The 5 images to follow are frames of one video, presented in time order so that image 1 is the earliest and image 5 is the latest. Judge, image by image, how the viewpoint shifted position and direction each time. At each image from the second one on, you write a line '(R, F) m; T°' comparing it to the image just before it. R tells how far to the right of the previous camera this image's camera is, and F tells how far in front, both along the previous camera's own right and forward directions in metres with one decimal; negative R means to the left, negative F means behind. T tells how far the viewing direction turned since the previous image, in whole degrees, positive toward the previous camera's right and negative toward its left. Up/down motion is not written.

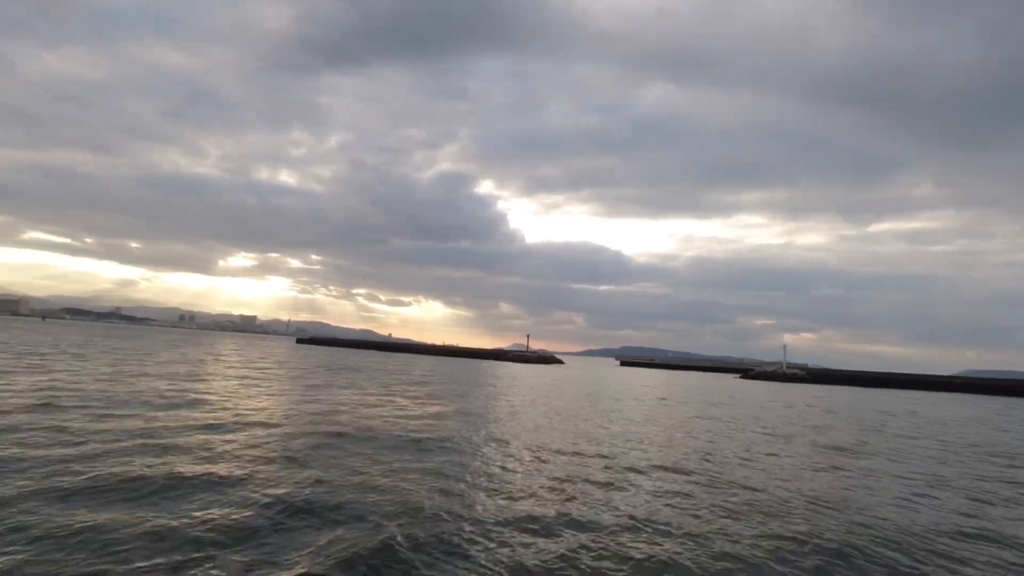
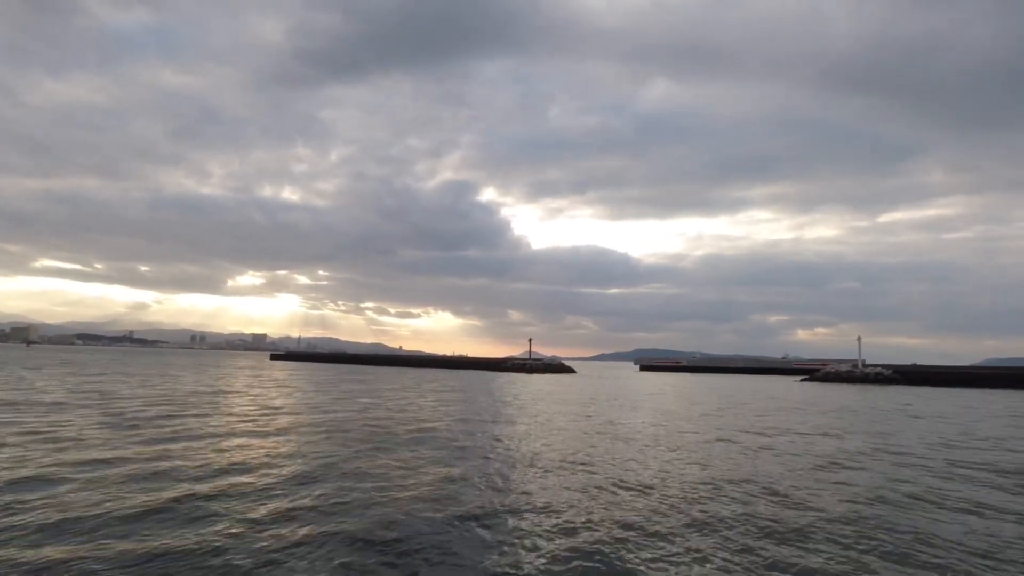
(+0.4, +5.0) m; -1°
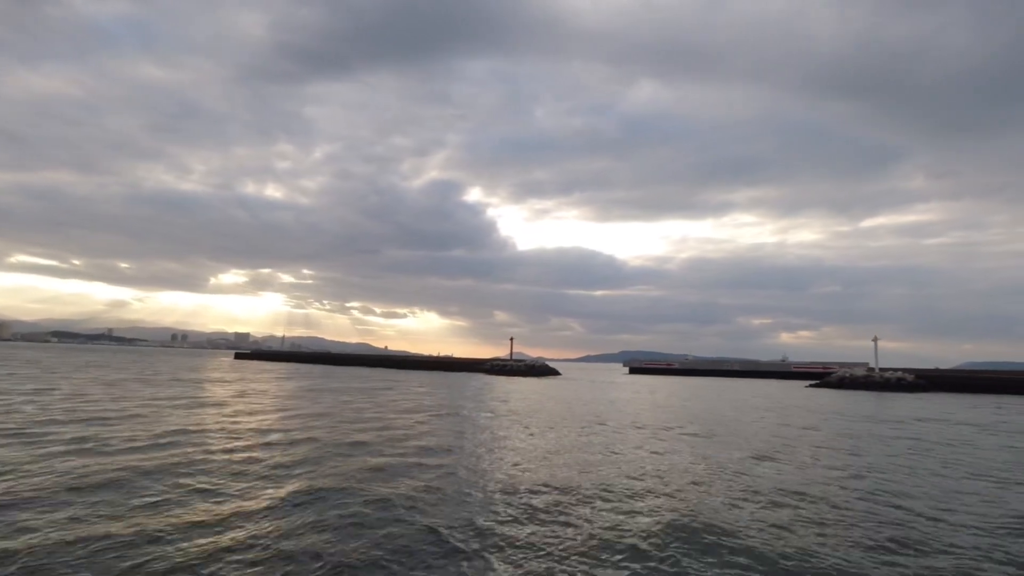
(+0.2, +2.1) m; +1°
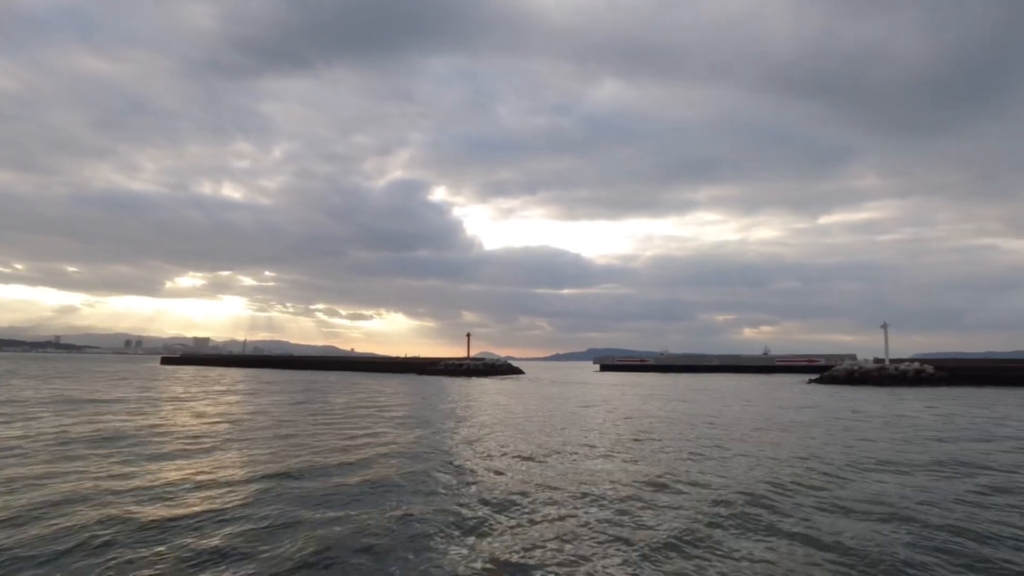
(+0.4, +2.8) m; +3°
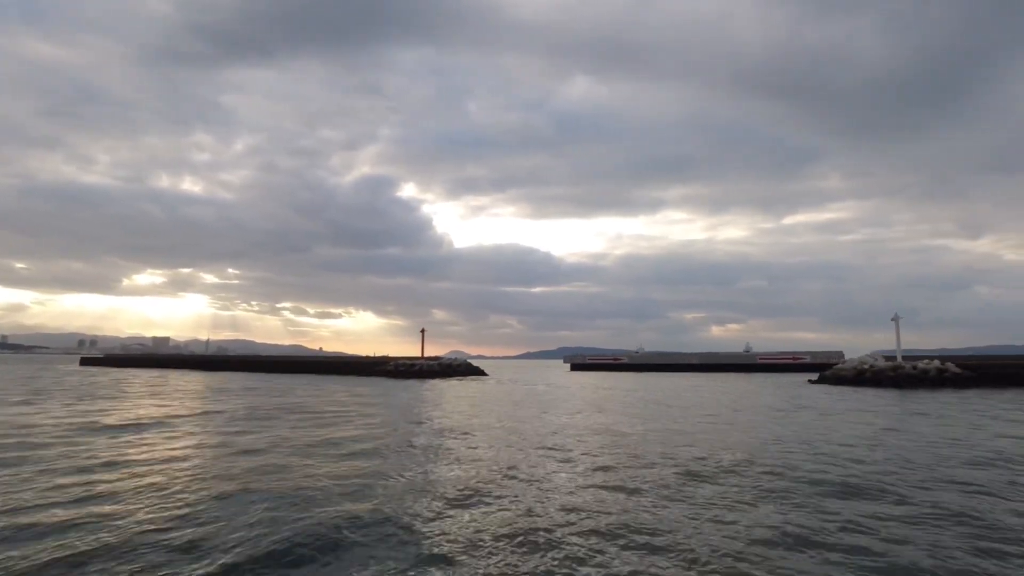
(+0.3, +2.3) m; +3°
